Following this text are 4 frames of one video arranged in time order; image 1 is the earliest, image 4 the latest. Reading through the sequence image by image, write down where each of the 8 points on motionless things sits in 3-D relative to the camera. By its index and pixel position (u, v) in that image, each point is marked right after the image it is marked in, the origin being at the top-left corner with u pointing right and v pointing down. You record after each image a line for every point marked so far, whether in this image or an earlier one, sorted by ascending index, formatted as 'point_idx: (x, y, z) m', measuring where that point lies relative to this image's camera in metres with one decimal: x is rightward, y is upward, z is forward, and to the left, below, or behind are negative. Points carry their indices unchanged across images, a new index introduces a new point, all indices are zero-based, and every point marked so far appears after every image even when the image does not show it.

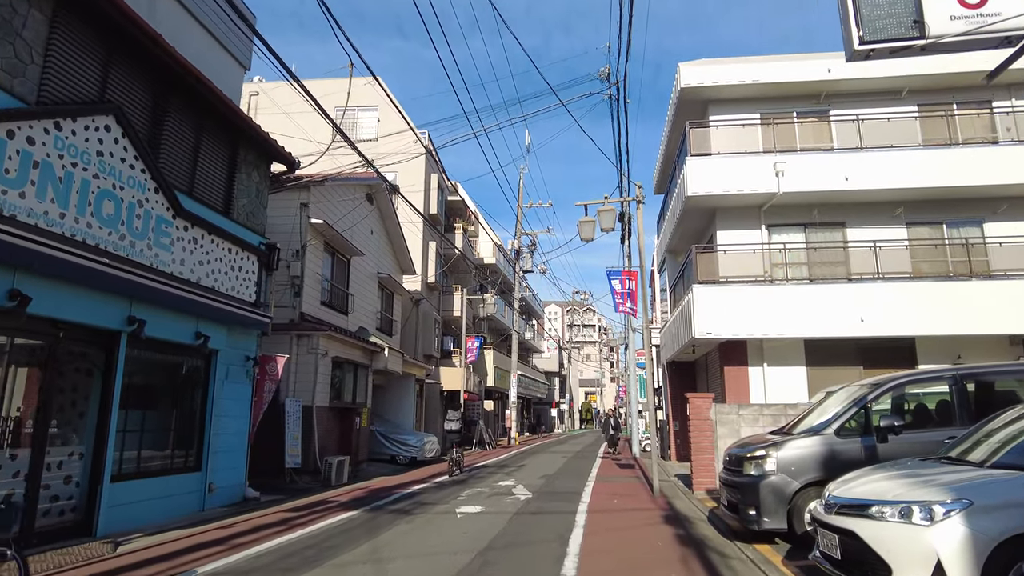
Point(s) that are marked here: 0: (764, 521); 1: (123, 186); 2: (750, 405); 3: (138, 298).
0: (+2.8, -2.6, +6.9) m
1: (-5.0, +1.3, +8.0) m
2: (+4.5, -2.2, +11.9) m
3: (-5.0, -0.1, +8.3) m
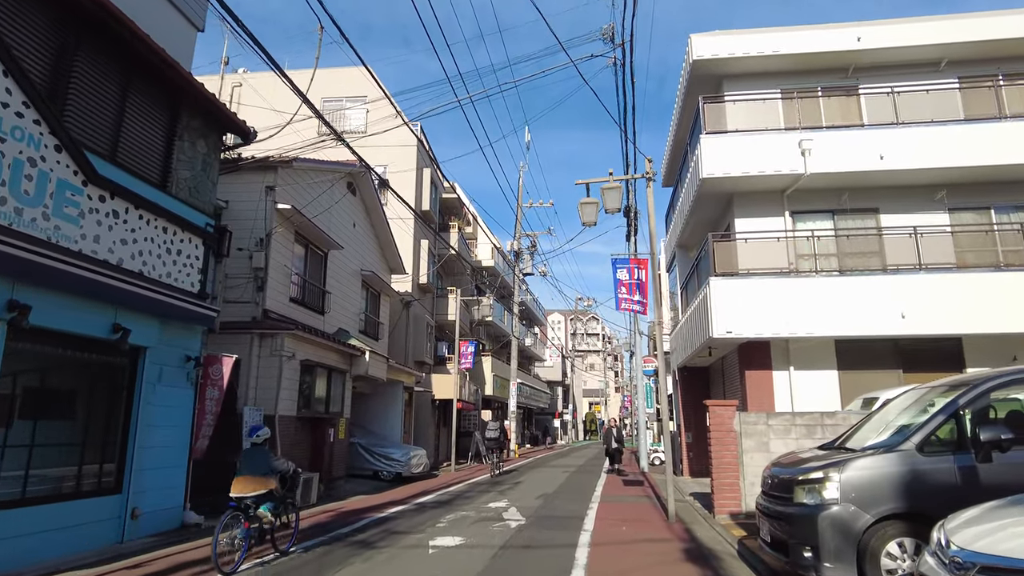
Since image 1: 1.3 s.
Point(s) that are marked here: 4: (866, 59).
0: (+2.6, -2.3, +5.2) m
1: (-5.2, +1.5, +6.4) m
2: (+4.3, -2.0, +10.2) m
3: (-5.2, +0.1, +6.7) m
4: (+8.0, +5.1, +14.1) m
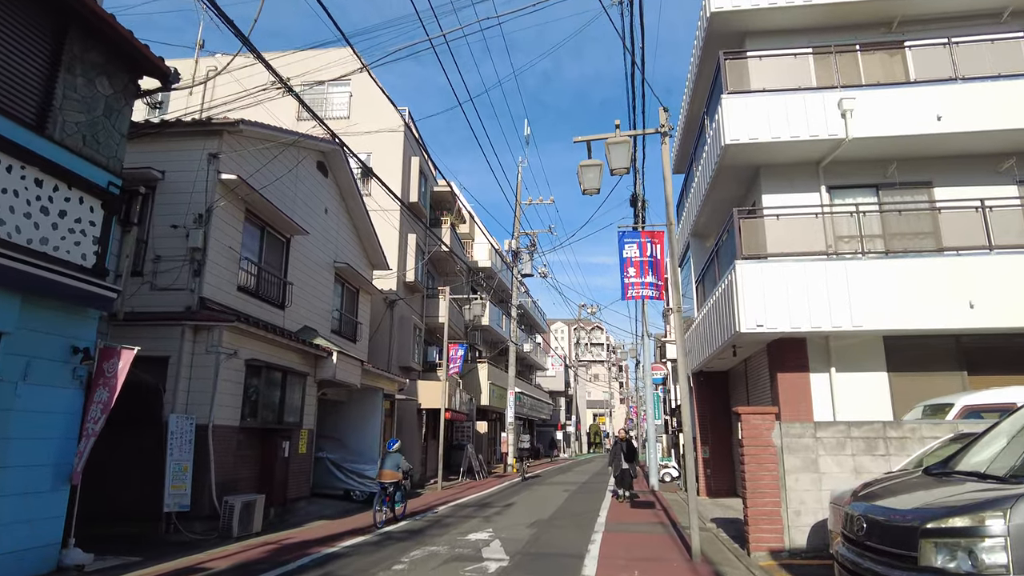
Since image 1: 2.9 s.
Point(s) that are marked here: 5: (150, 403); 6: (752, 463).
0: (+2.3, -1.9, +3.1) m
1: (-5.4, +1.9, +4.4) m
2: (+4.1, -1.7, +8.0) m
3: (-5.4, +0.5, +4.6) m
4: (+7.7, +5.4, +12.1) m
5: (-5.6, -1.8, +9.6) m
6: (+3.1, -2.3, +8.1) m
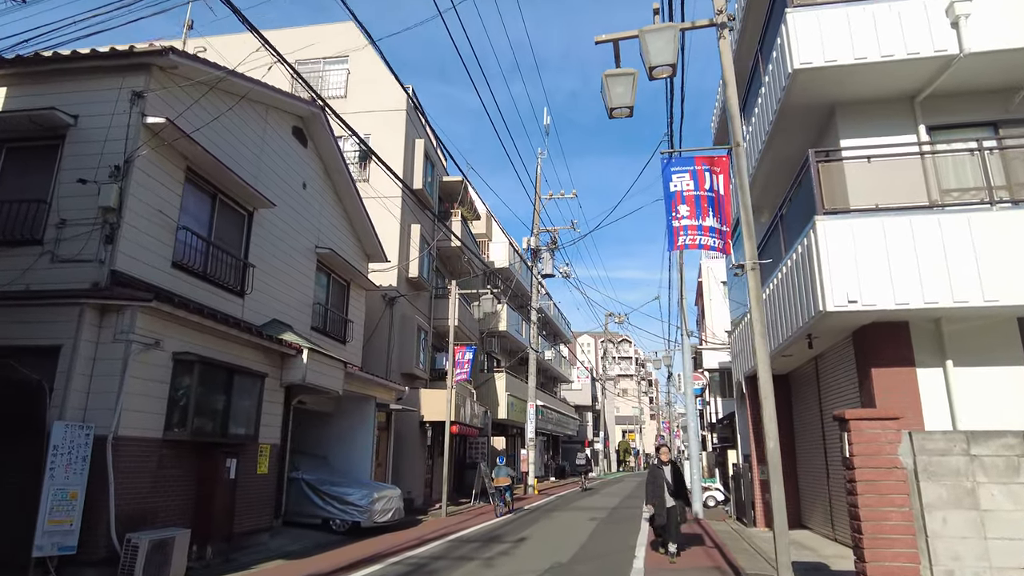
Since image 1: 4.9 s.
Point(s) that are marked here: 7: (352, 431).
0: (+2.1, -1.3, +0.4) m
1: (-5.6, +2.4, +2.1) m
2: (+4.1, -1.2, +5.3) m
3: (-5.6, +1.0, +2.3) m
4: (+7.8, +5.8, +9.3) m
5: (-5.5, -1.4, +7.2) m
6: (+3.1, -1.8, +5.4) m
7: (-3.5, -3.2, +13.9) m
